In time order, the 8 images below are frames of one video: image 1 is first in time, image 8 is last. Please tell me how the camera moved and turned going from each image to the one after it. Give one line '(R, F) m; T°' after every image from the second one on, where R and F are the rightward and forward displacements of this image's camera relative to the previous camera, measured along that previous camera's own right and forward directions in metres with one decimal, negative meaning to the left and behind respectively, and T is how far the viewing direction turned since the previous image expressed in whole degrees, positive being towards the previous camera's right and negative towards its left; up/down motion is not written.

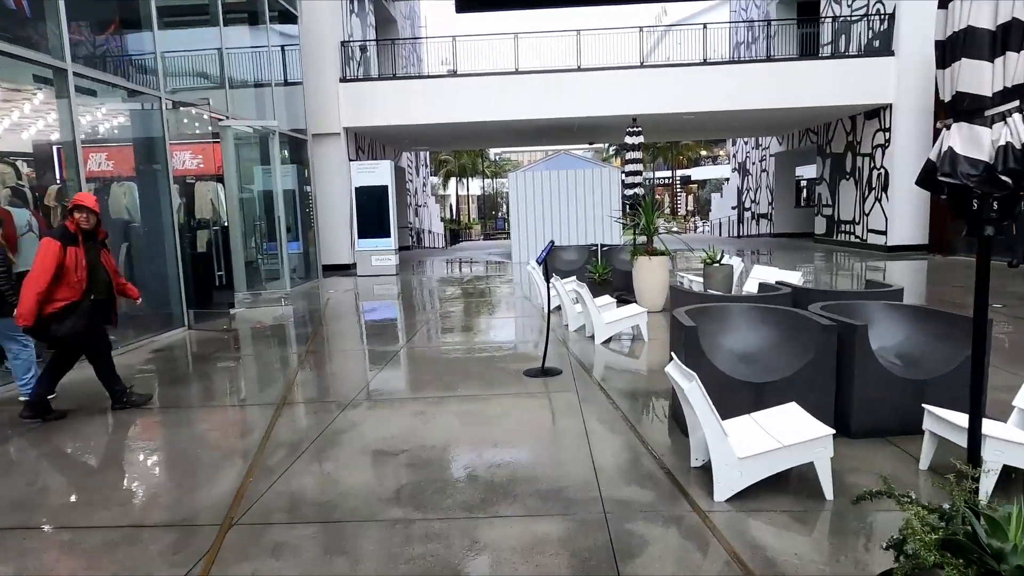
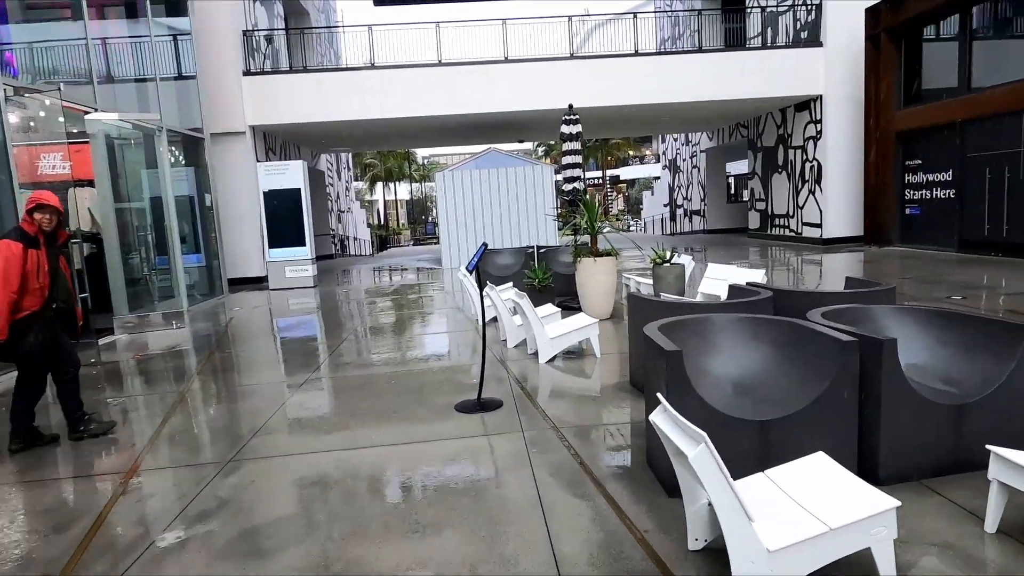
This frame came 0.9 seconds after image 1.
(+0.1, +1.0) m; +6°
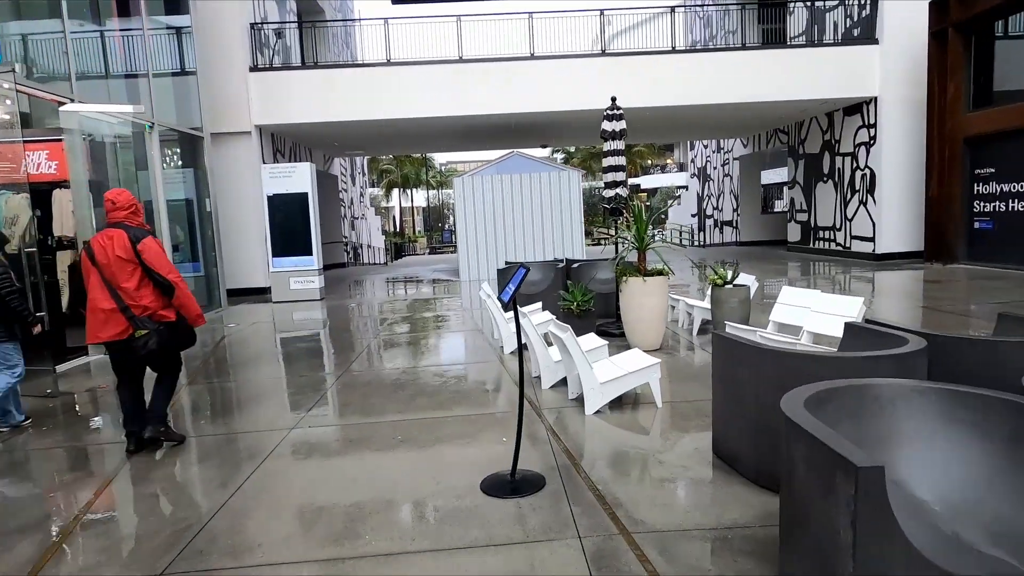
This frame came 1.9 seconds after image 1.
(-0.2, +1.1) m; -1°
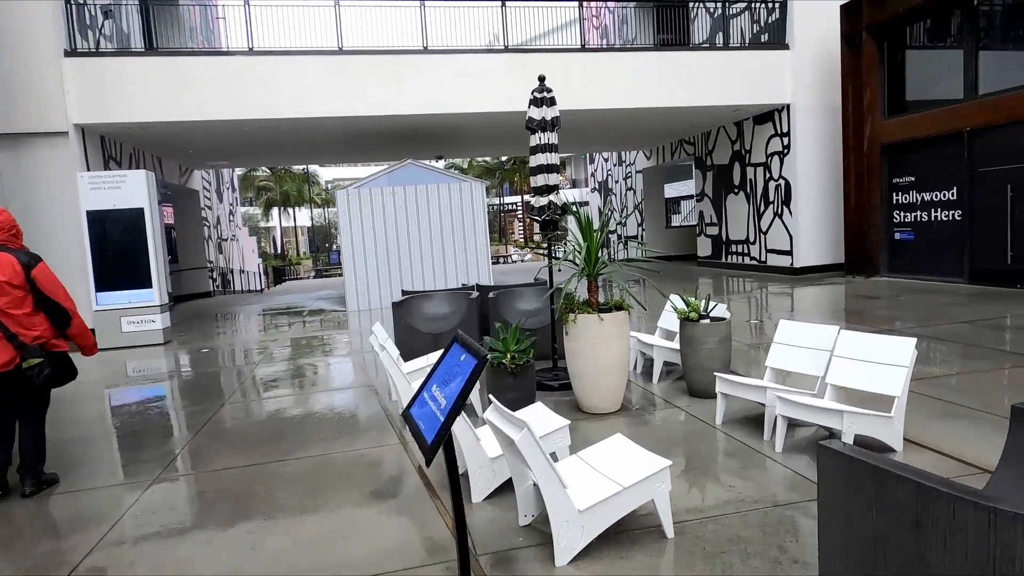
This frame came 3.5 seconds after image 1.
(-0.1, +1.8) m; +10°
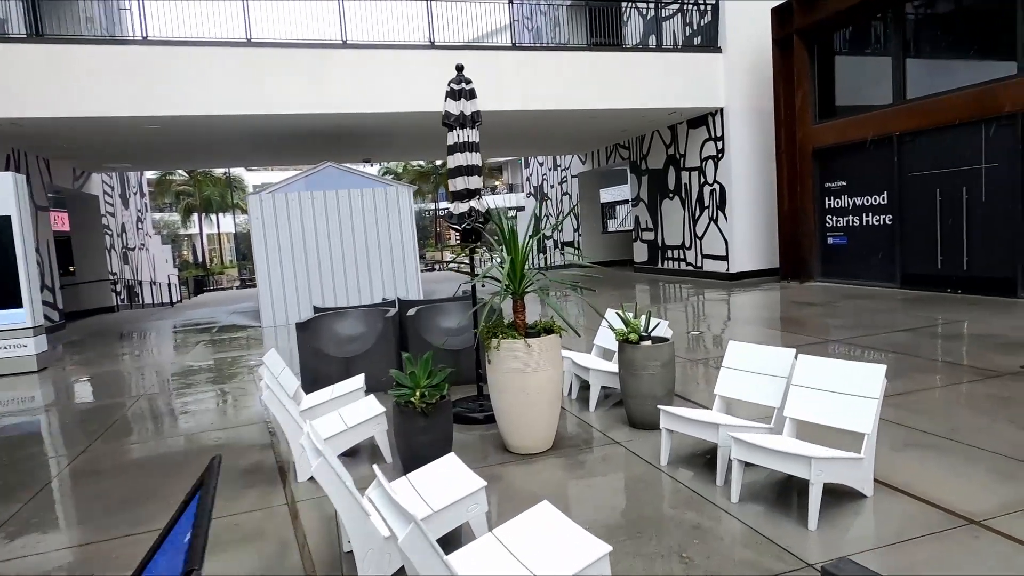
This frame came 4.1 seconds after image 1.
(+0.2, +0.6) m; +5°
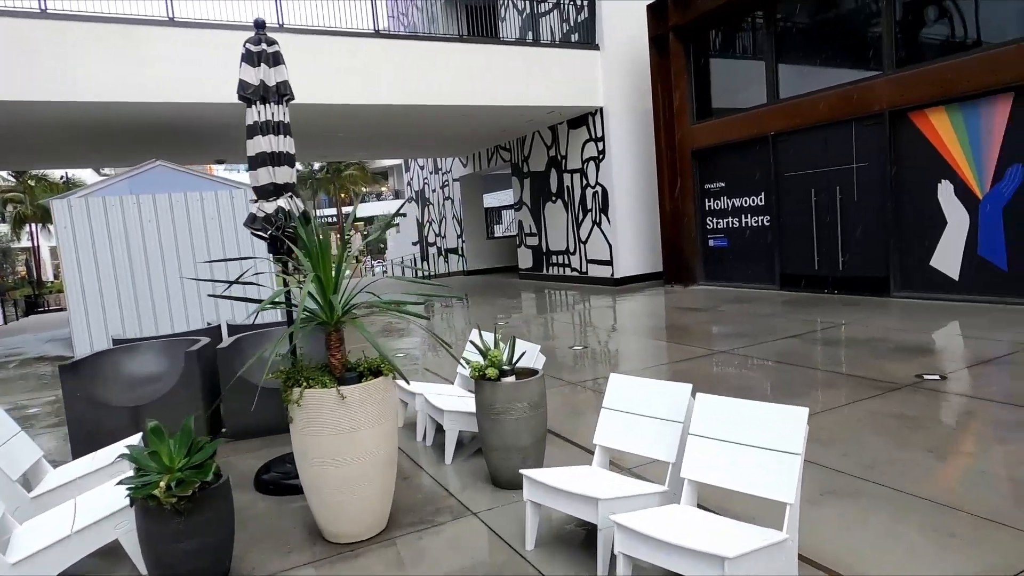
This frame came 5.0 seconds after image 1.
(+0.4, +0.9) m; +10°
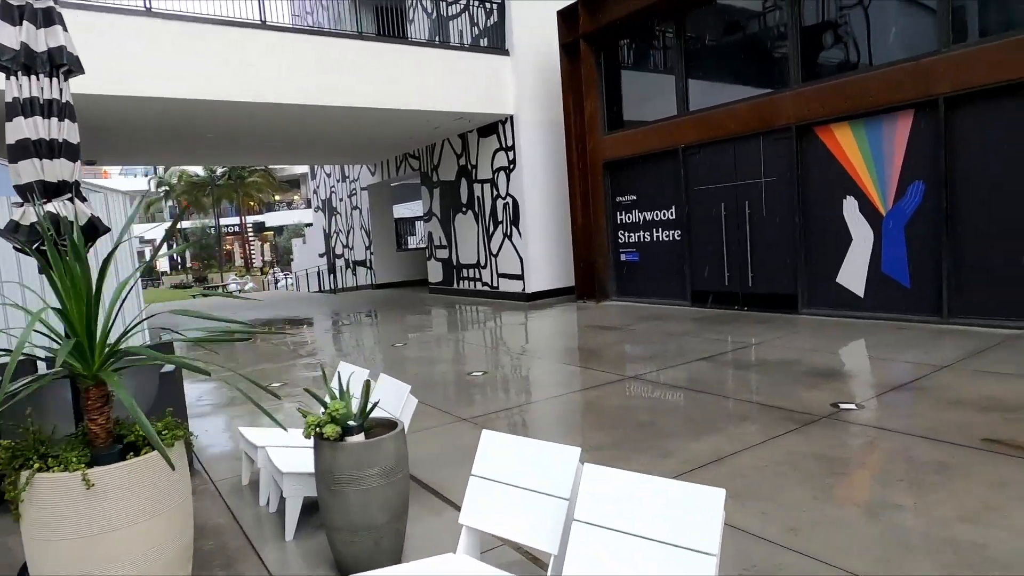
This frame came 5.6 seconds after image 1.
(+0.3, +0.6) m; +7°
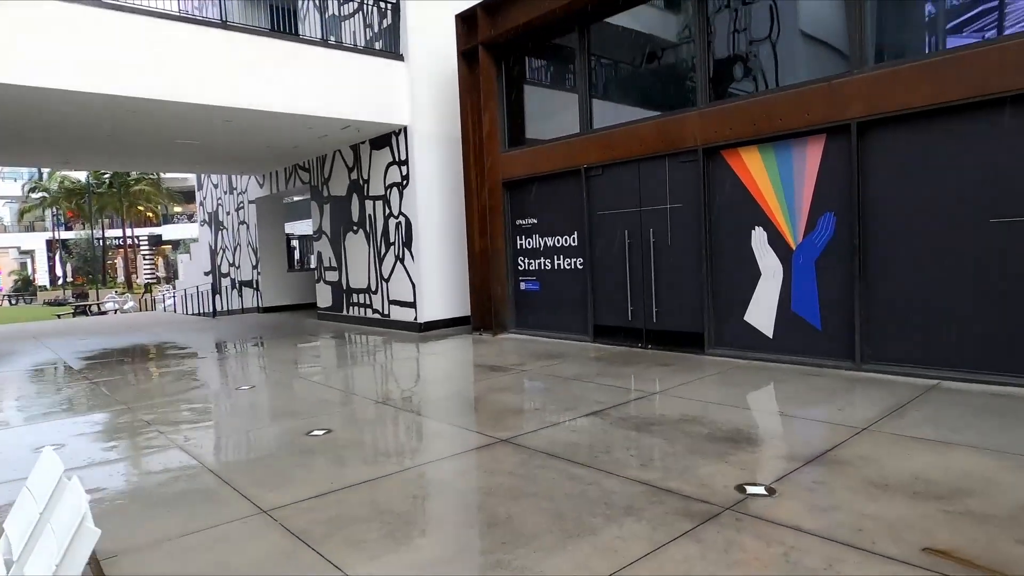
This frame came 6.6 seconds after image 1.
(+0.6, +1.0) m; +7°
